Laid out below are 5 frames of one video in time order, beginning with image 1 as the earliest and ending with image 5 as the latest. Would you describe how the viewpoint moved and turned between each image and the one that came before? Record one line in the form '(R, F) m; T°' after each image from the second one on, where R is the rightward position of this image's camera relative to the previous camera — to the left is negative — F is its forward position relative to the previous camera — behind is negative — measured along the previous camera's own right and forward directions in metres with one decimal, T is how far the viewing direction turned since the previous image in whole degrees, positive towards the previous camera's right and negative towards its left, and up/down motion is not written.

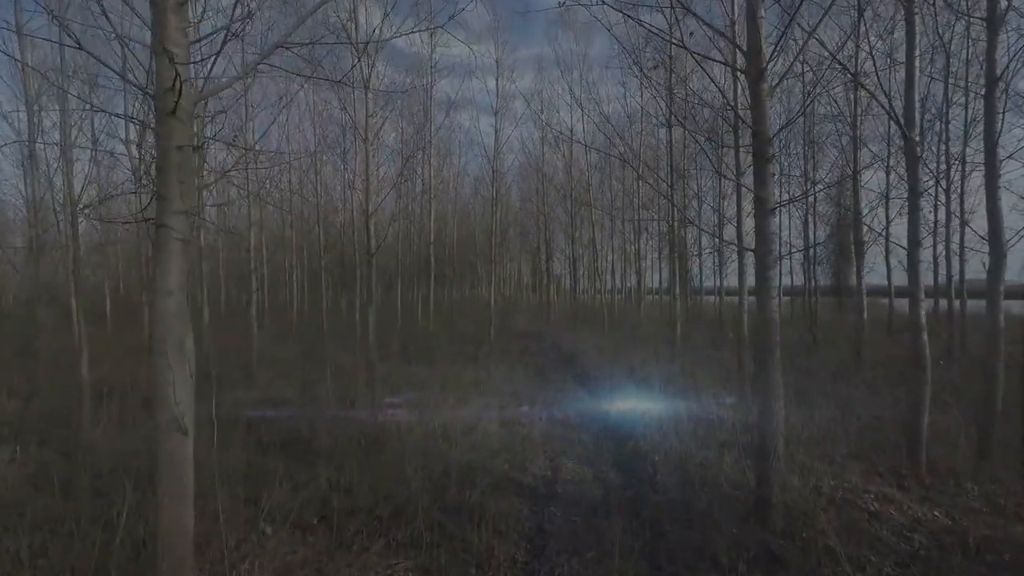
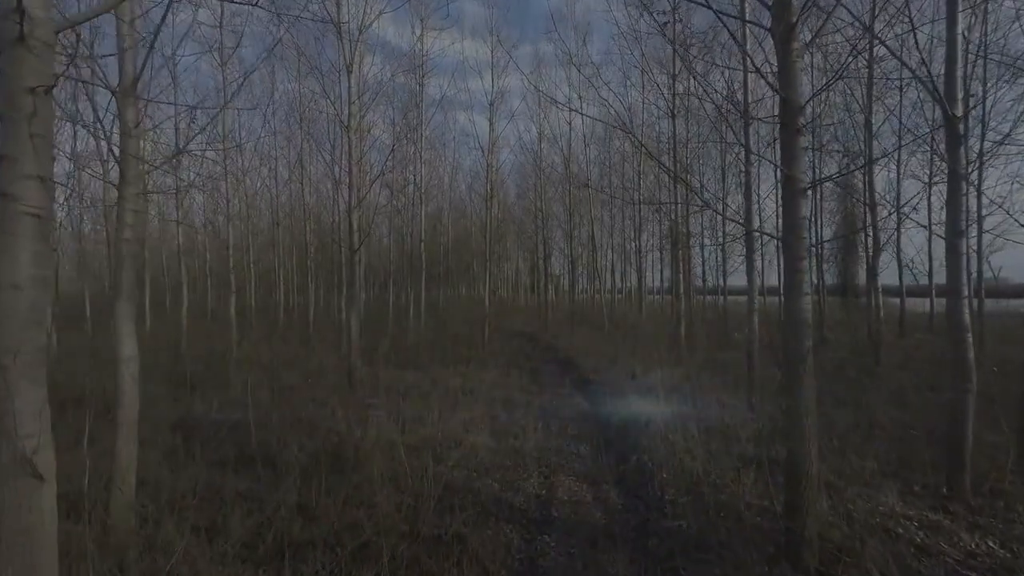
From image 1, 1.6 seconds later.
(+0.1, +0.7) m; 0°
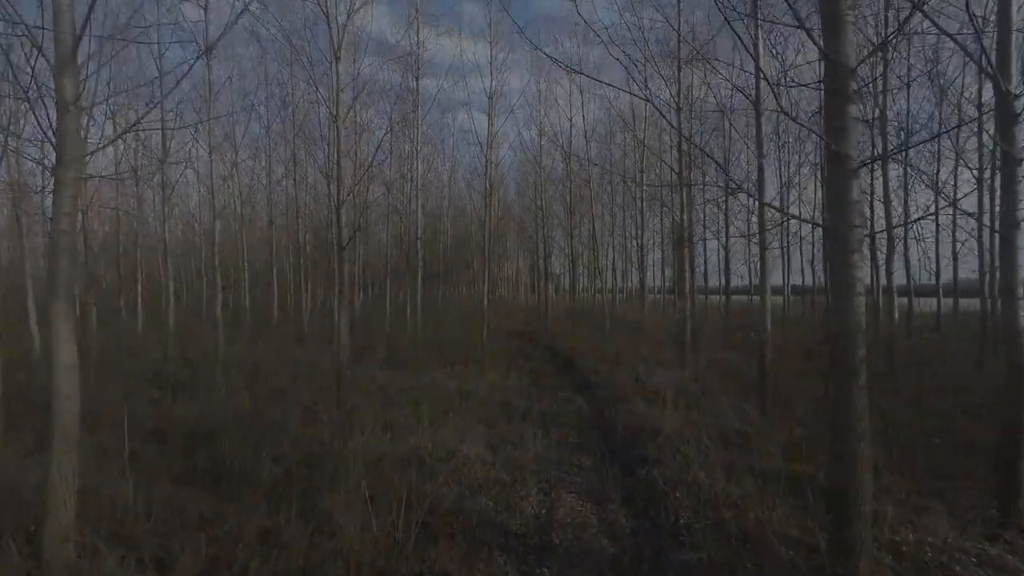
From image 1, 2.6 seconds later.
(0.0, +0.6) m; 0°
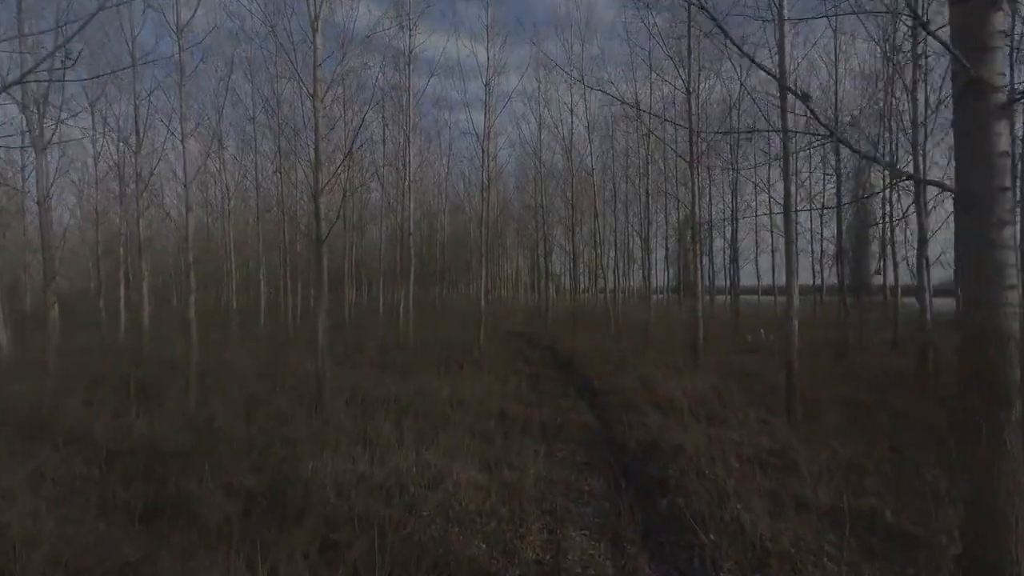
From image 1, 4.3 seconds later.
(0.0, +1.0) m; 0°
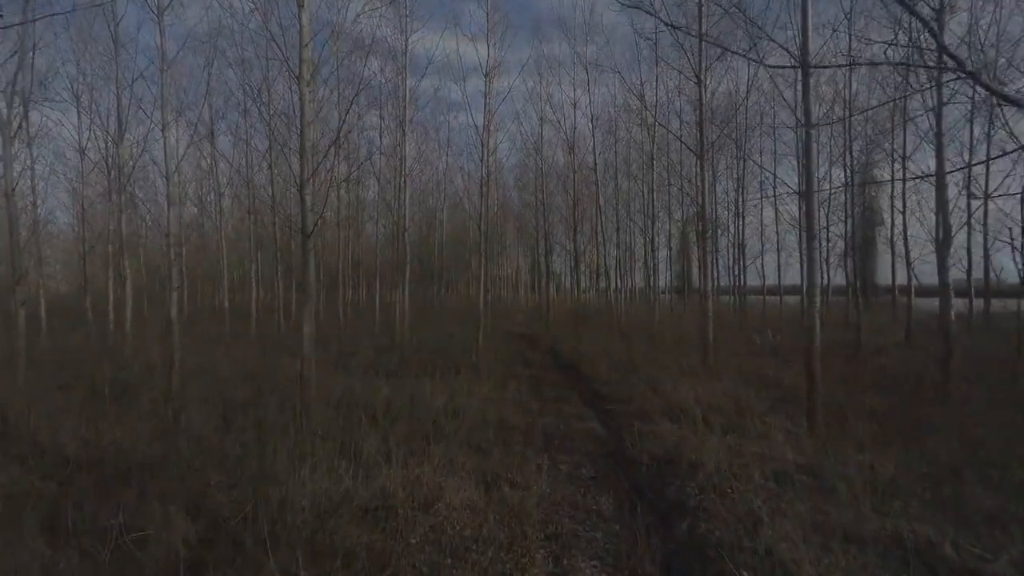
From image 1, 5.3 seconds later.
(0.0, +0.6) m; 0°
